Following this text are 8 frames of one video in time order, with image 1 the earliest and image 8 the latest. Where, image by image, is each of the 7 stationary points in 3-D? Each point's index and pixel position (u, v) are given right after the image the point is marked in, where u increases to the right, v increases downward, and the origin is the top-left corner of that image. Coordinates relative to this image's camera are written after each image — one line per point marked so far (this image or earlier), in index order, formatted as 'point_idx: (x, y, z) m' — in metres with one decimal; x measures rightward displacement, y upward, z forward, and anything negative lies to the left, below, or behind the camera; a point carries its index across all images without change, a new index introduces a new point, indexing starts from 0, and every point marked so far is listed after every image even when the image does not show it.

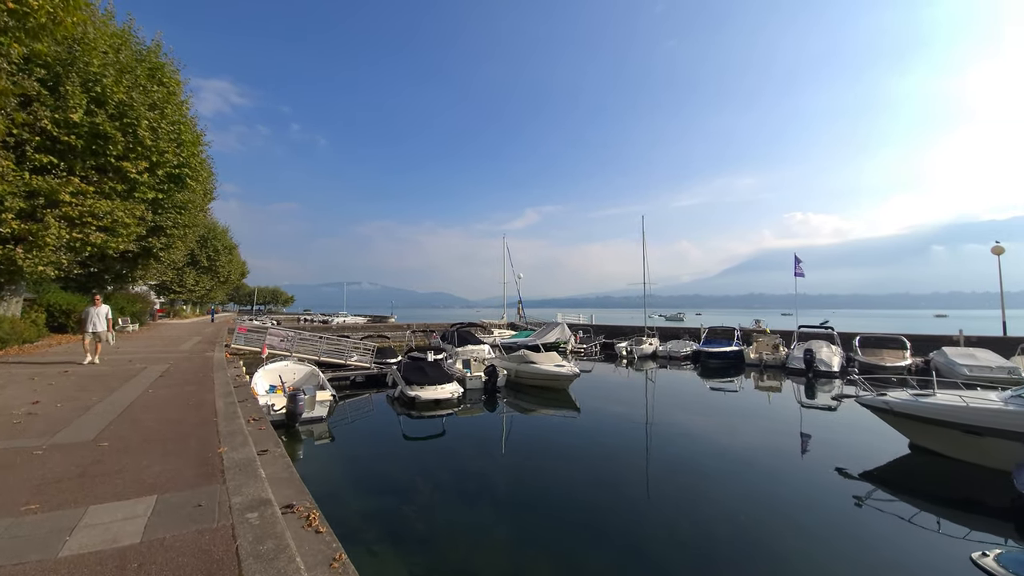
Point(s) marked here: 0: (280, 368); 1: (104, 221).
0: (-9.6, -3.3, +17.6) m
1: (-15.3, +2.5, +16.0) m
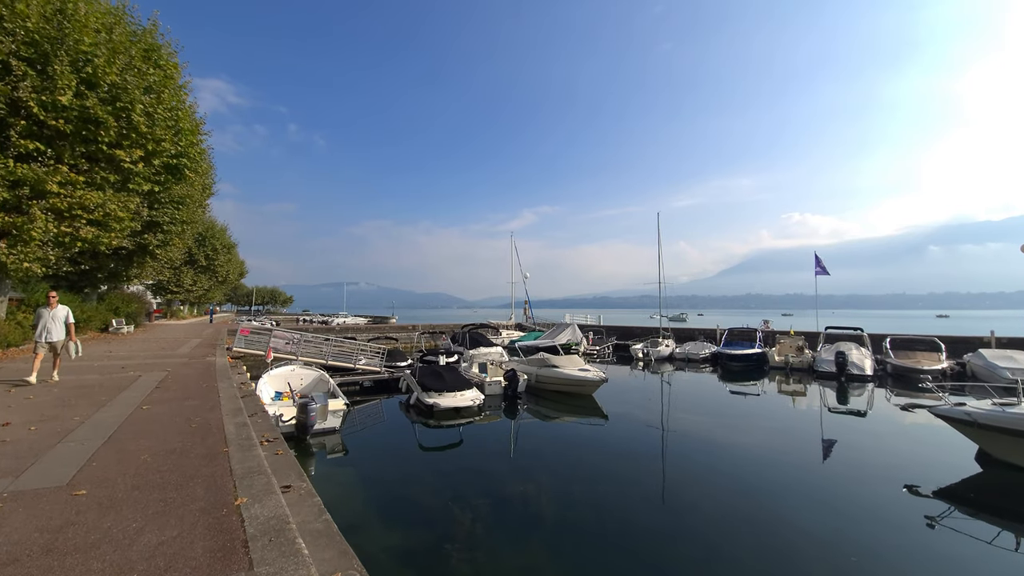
0: (-8.7, -3.3, +16.3) m
1: (-14.4, +2.6, +14.7) m
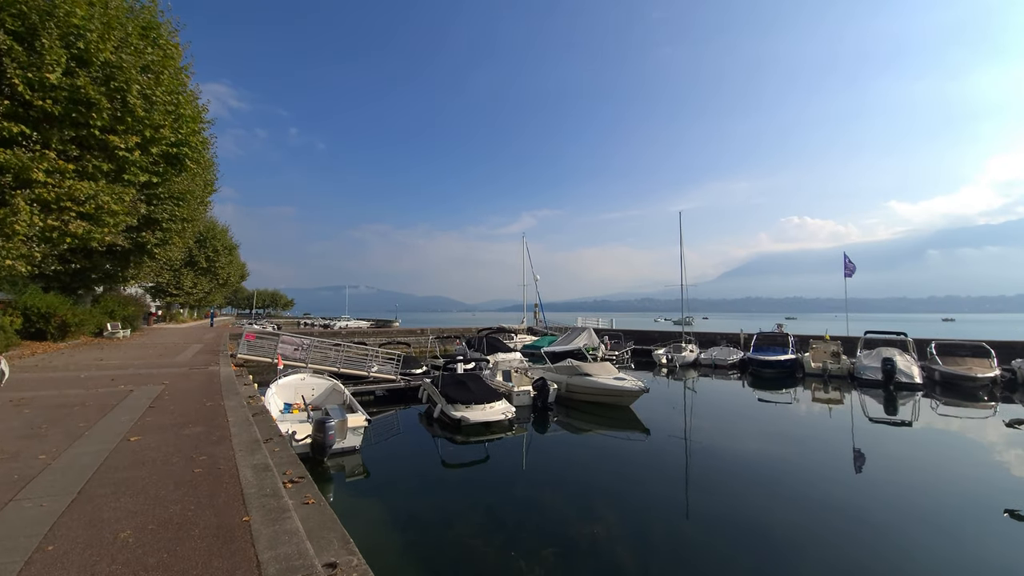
0: (-7.6, -3.3, +14.8) m
1: (-13.2, +2.6, +13.3) m
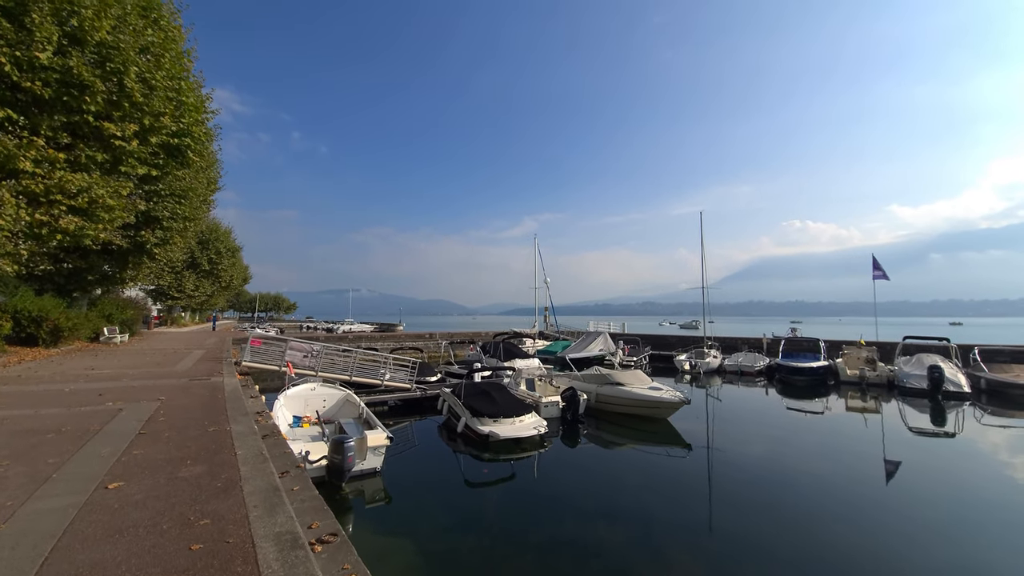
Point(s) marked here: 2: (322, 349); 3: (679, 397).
0: (-6.6, -3.4, +13.6) m
1: (-12.3, +2.5, +12.1) m
2: (-7.7, -2.5, +17.2) m
3: (+5.8, -3.8, +14.8) m
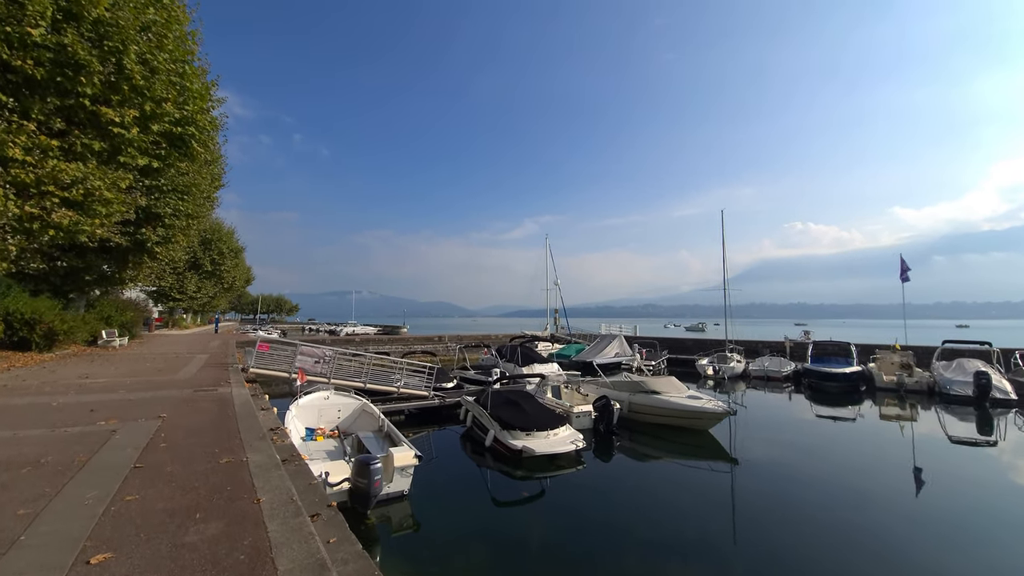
0: (-5.7, -3.4, +12.5) m
1: (-11.3, +2.5, +11.0) m
2: (-6.7, -2.5, +16.1) m
3: (+6.7, -3.8, +13.7) m
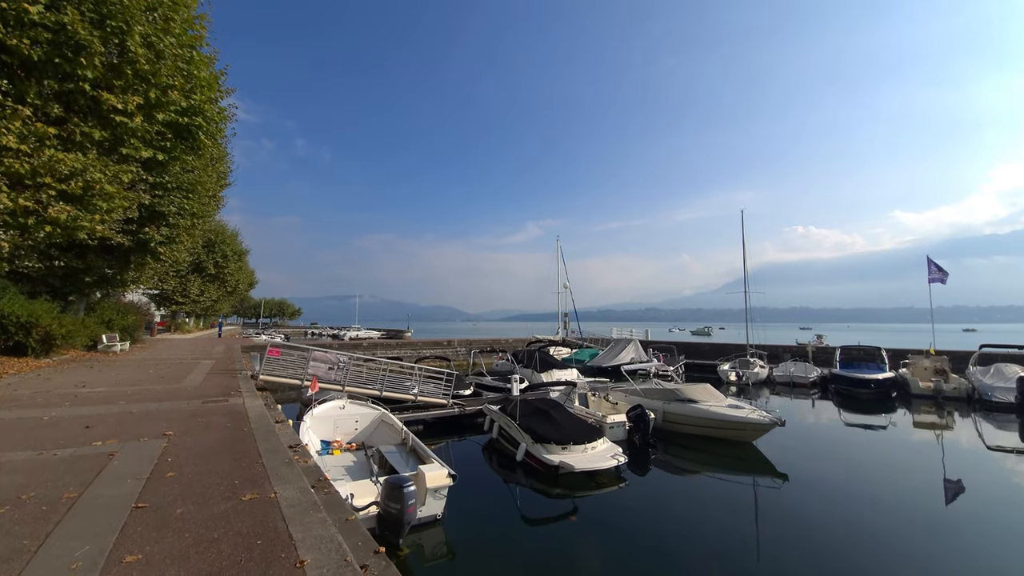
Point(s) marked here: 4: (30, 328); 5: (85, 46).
0: (-4.8, -3.4, +11.5) m
1: (-10.5, +2.5, +10.1) m
2: (-5.8, -2.6, +15.2) m
3: (+7.6, -3.8, +12.7) m
4: (-16.1, -1.3, +14.2) m
5: (-9.9, +5.6, +9.8) m
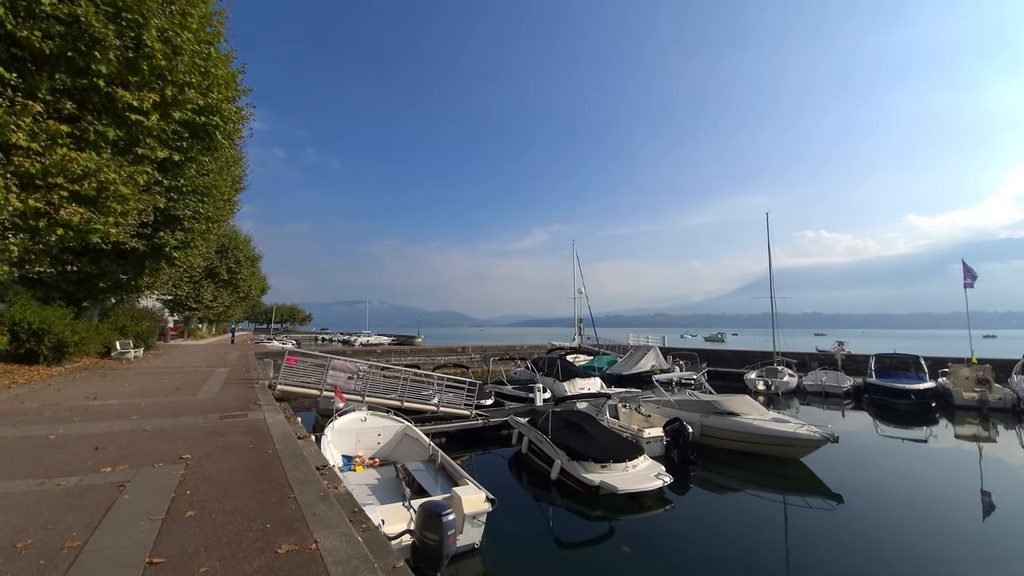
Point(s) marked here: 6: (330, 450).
0: (-4.0, -3.5, +10.9) m
1: (-9.7, +2.4, +9.6) m
2: (-4.9, -2.7, +14.6) m
3: (+8.5, -4.0, +11.8) m
4: (-15.2, -1.5, +13.8) m
5: (-9.1, +5.5, +9.4) m
6: (-4.1, -3.7, +9.7) m
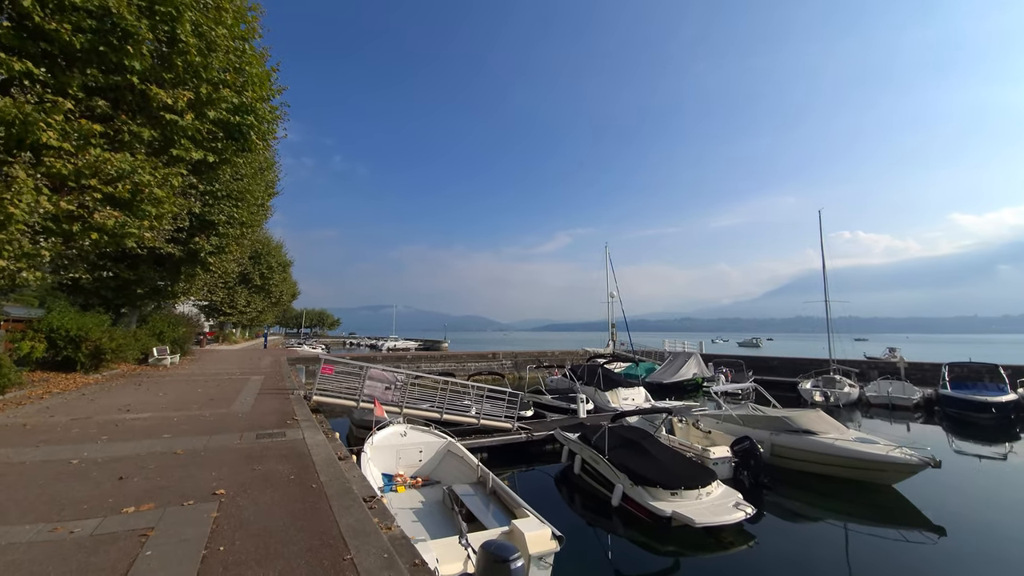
0: (-2.7, -3.7, +10.1) m
1: (-8.5, +2.2, +9.2) m
2: (-3.5, -2.9, +13.8) m
3: (+9.7, -4.1, +10.3) m
4: (-13.8, -1.7, +13.6) m
5: (-8.0, +5.3, +8.9) m
6: (-2.9, -3.8, +8.9) m
